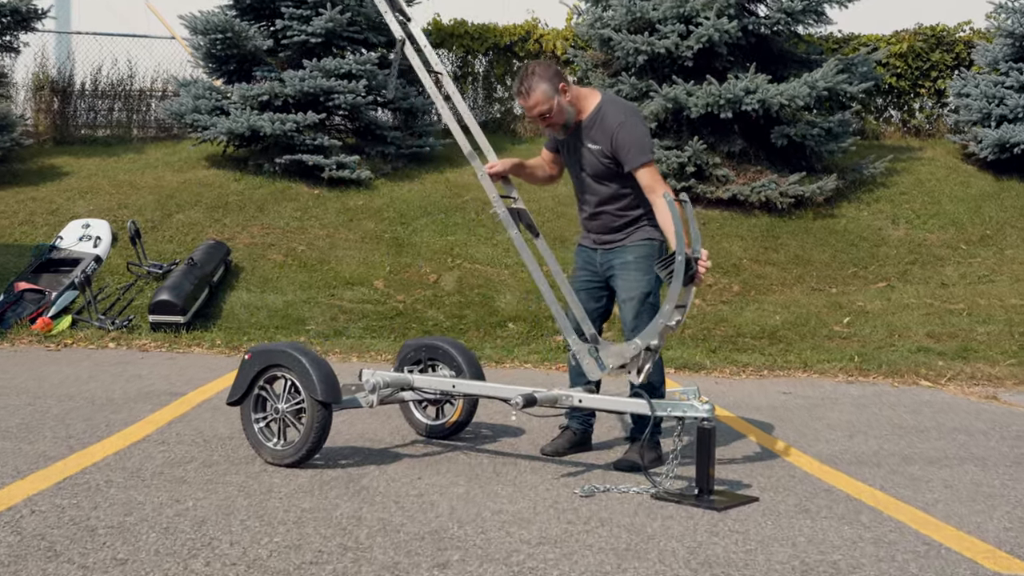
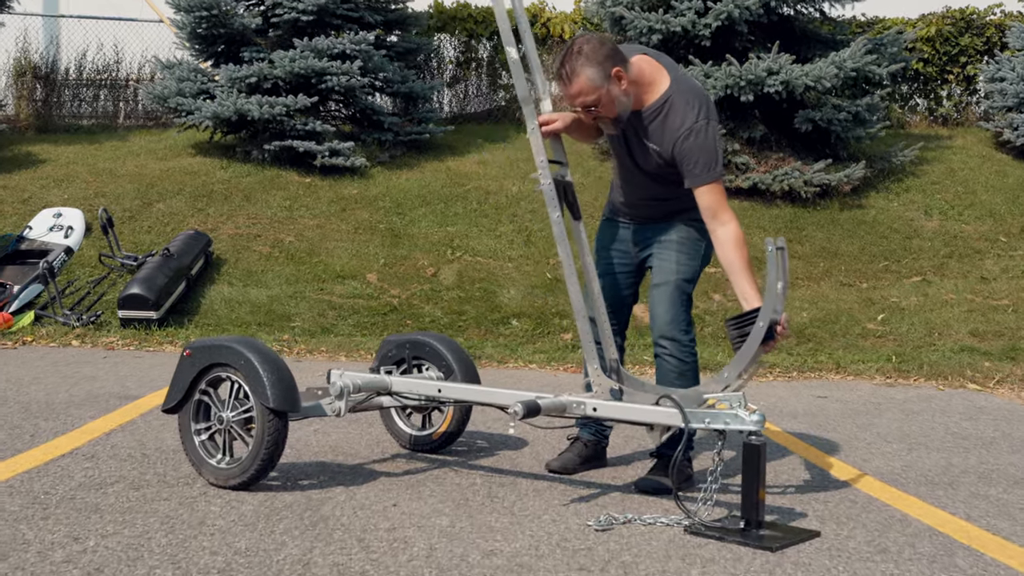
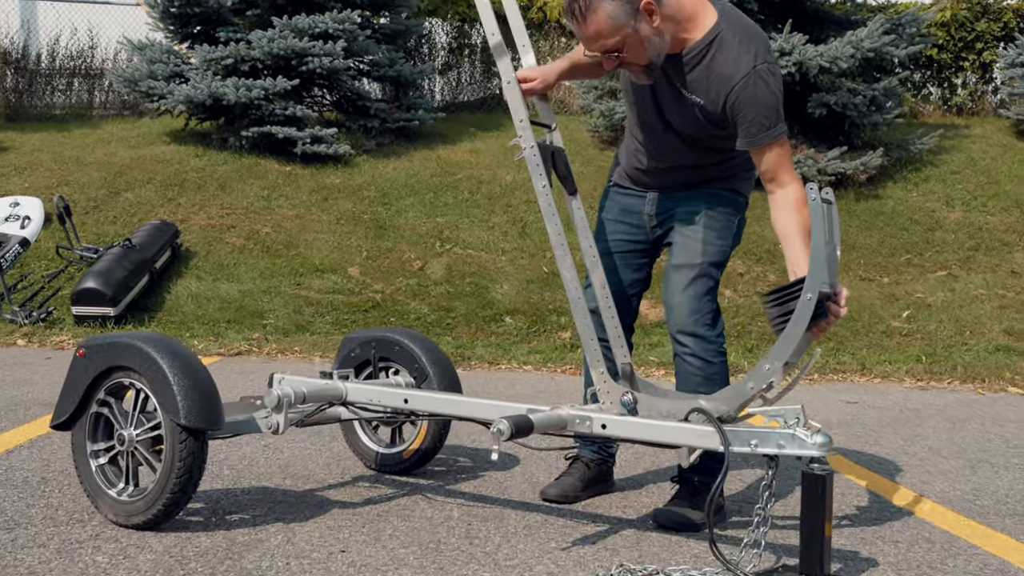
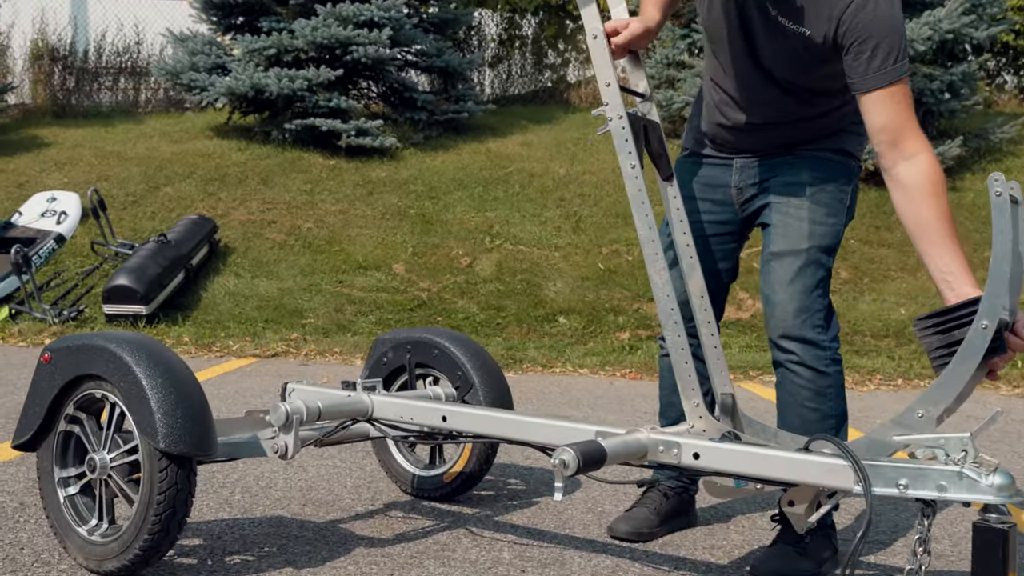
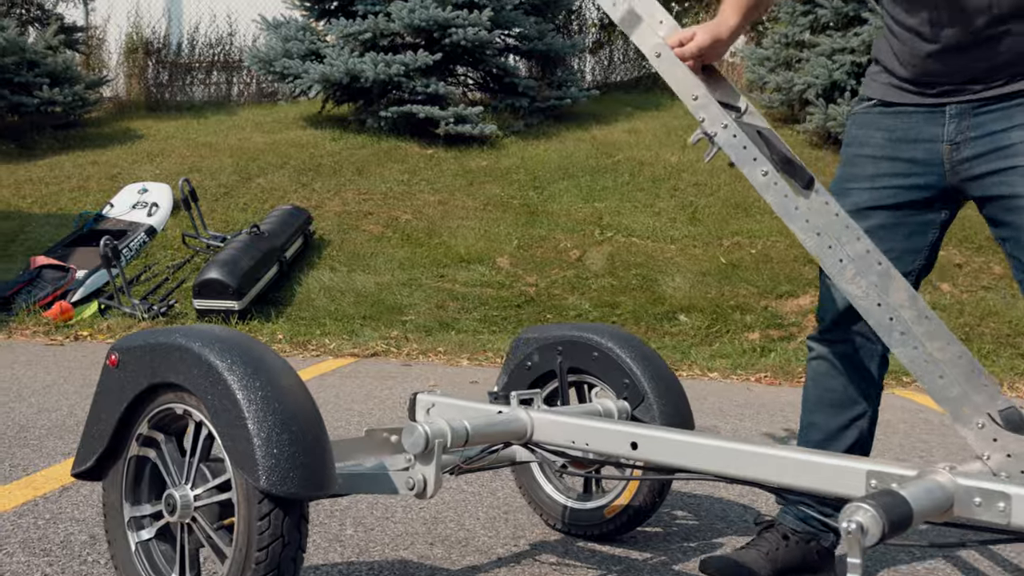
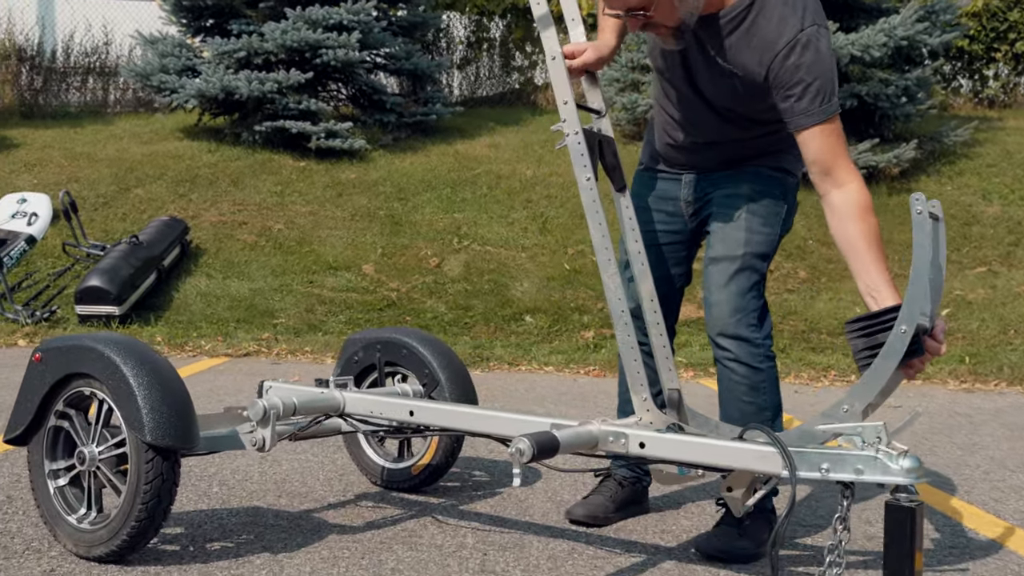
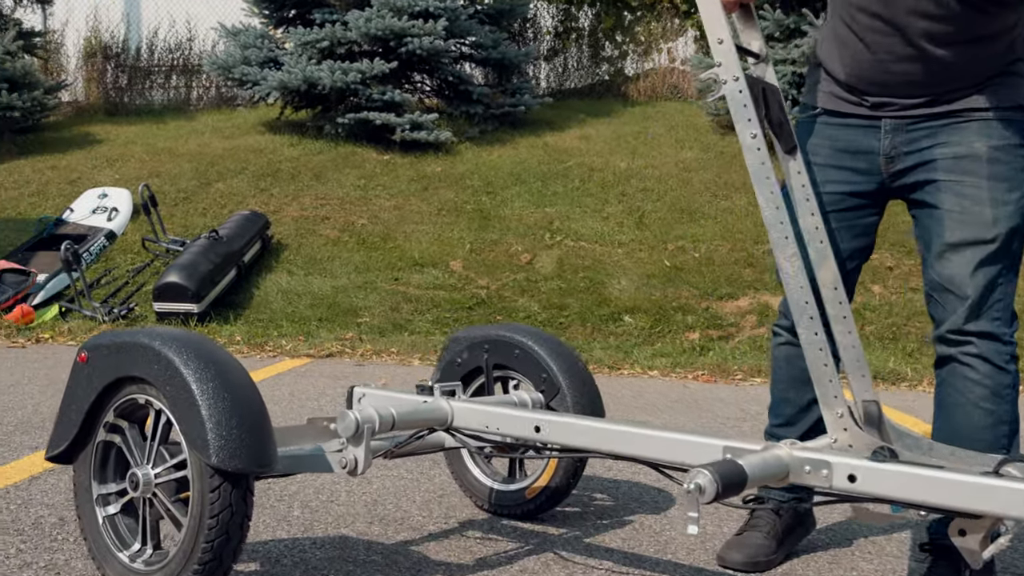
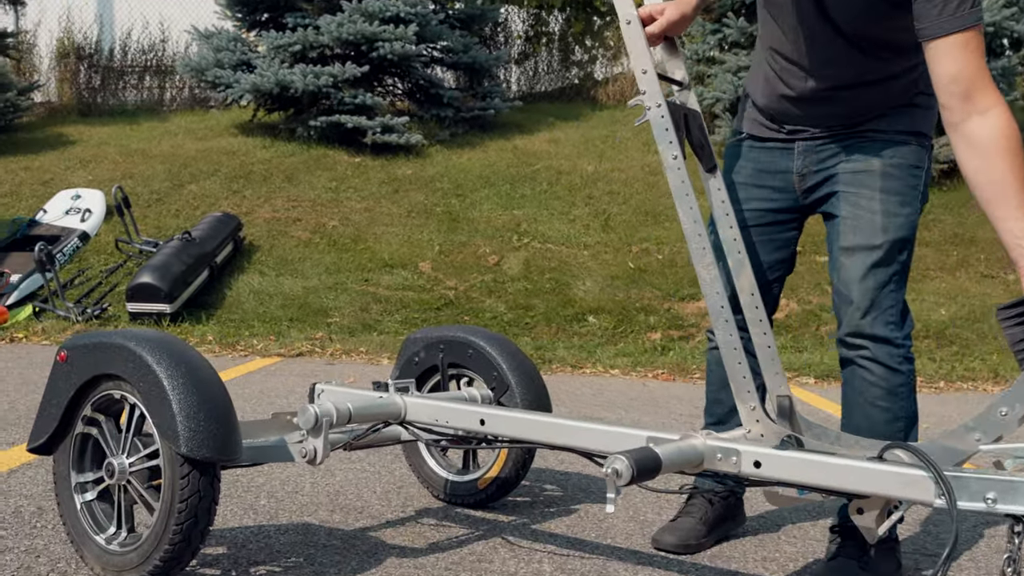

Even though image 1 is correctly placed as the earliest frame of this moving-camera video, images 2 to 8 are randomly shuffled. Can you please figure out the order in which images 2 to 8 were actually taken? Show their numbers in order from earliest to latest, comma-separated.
2, 3, 6, 4, 8, 7, 5
